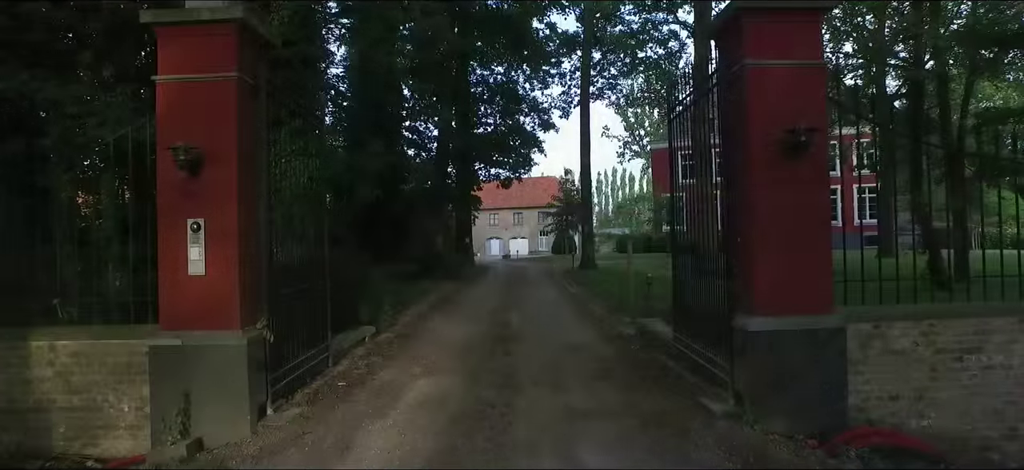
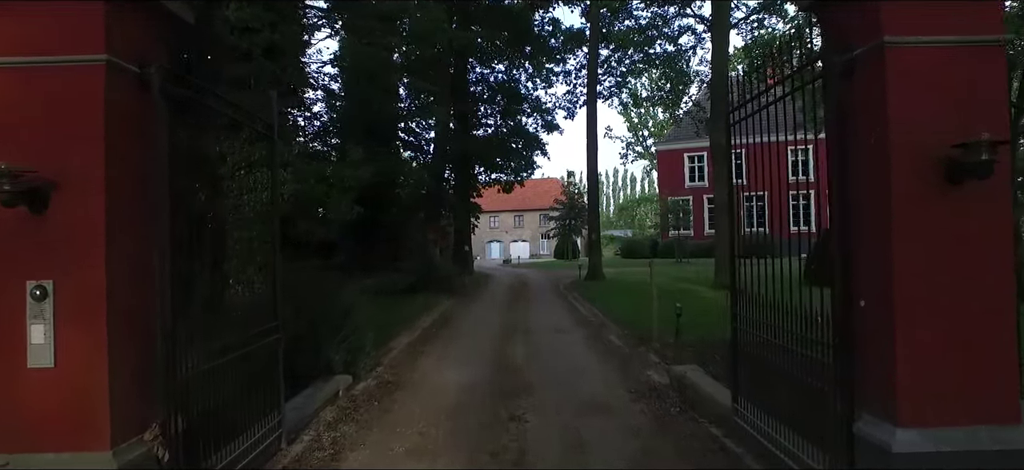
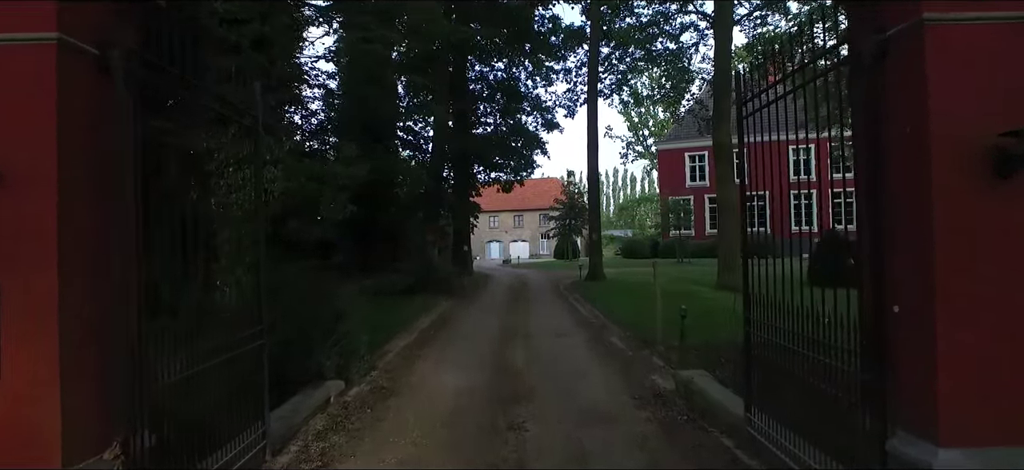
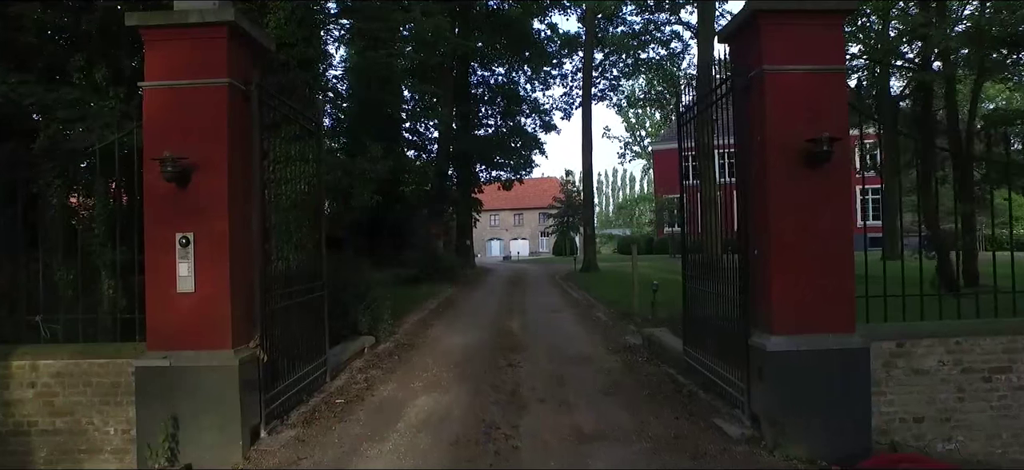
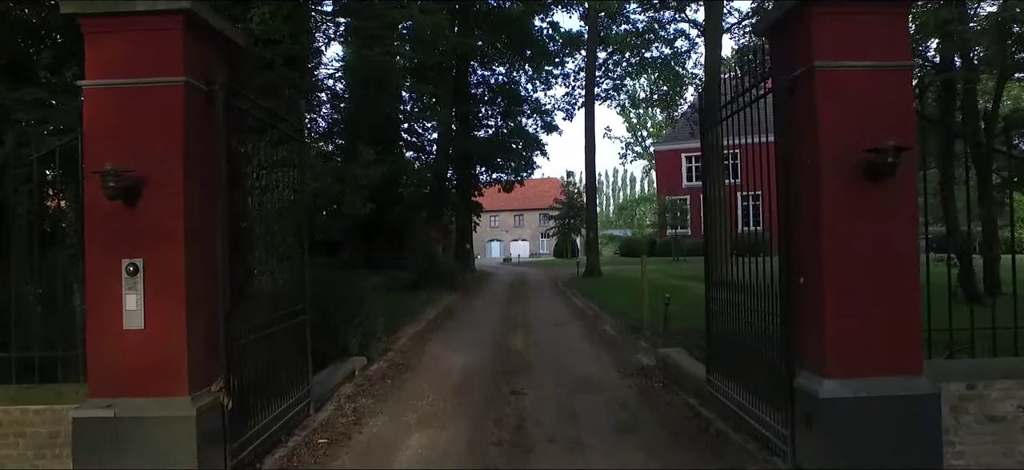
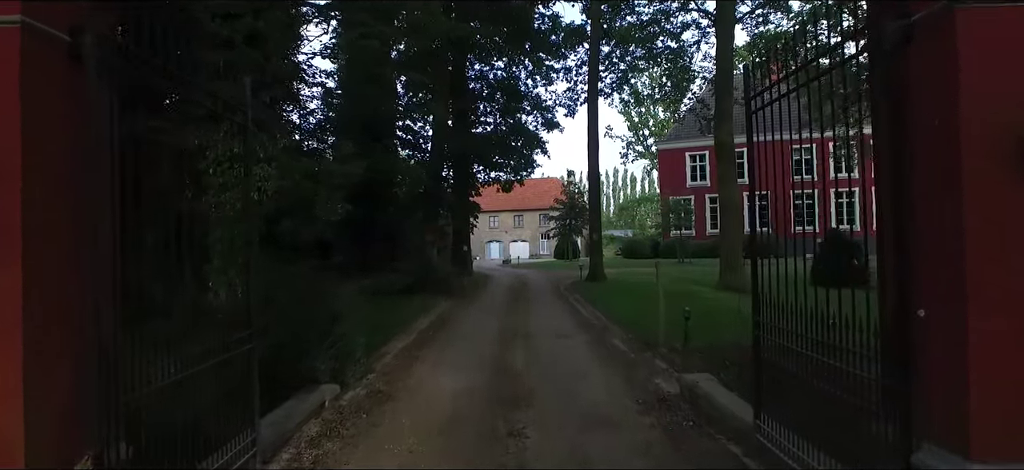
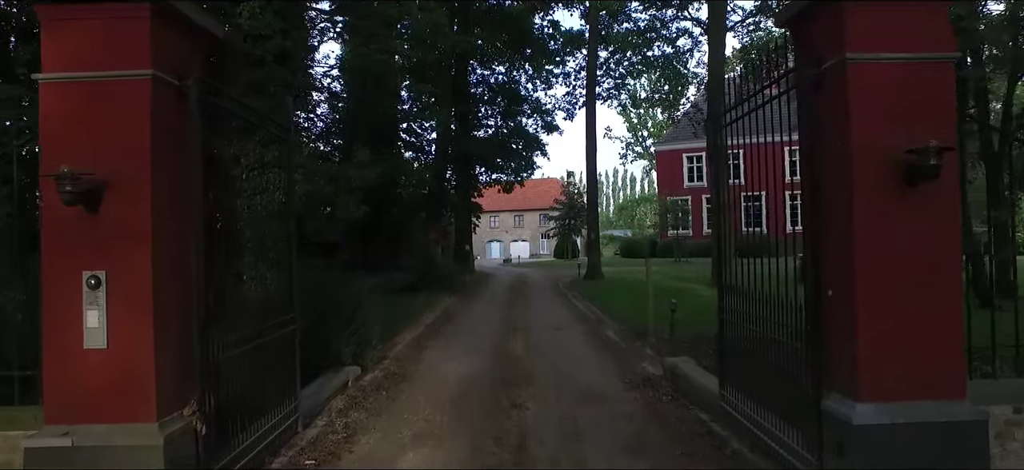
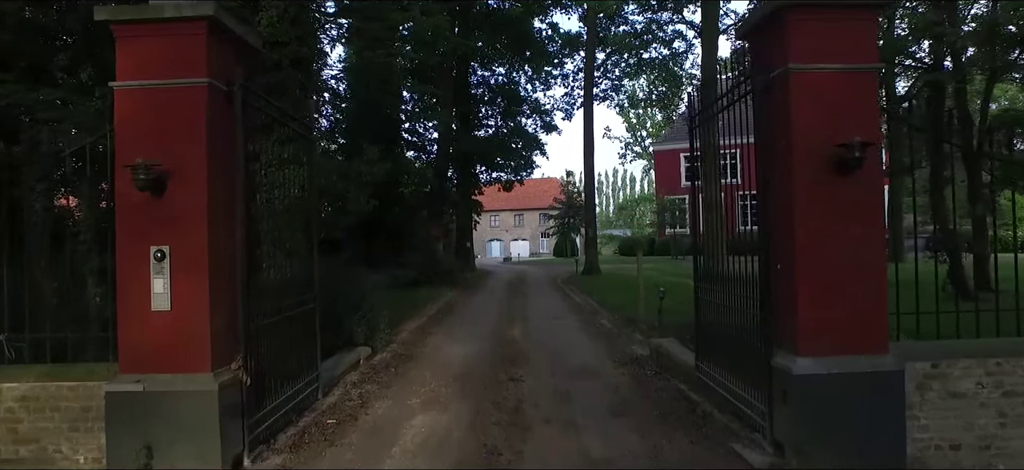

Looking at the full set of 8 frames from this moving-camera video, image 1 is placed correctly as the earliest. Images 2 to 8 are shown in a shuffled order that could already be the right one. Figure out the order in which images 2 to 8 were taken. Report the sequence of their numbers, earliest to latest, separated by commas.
4, 8, 5, 7, 2, 3, 6
